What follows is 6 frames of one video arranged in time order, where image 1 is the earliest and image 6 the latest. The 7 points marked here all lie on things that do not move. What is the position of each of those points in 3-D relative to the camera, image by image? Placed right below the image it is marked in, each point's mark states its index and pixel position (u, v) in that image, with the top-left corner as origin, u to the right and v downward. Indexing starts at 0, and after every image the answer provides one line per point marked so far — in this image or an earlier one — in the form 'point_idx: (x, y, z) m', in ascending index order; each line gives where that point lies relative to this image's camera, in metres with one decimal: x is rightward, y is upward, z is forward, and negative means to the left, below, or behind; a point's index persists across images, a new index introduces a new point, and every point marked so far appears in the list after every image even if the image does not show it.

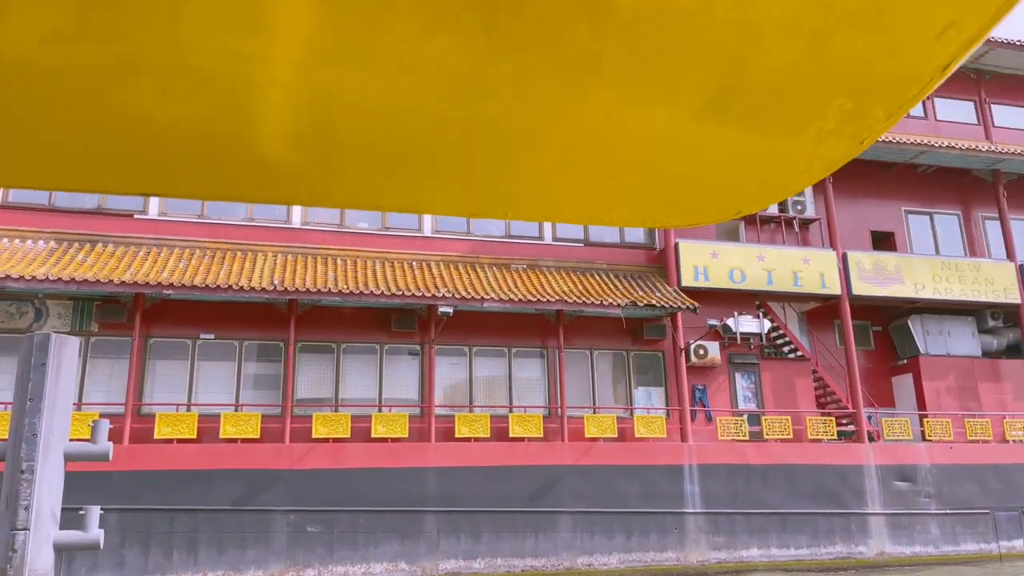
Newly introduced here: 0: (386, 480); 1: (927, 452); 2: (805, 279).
0: (-1.8, -2.8, +11.7) m
1: (+7.2, -2.8, +14.2) m
2: (+5.2, +0.2, +14.5) m
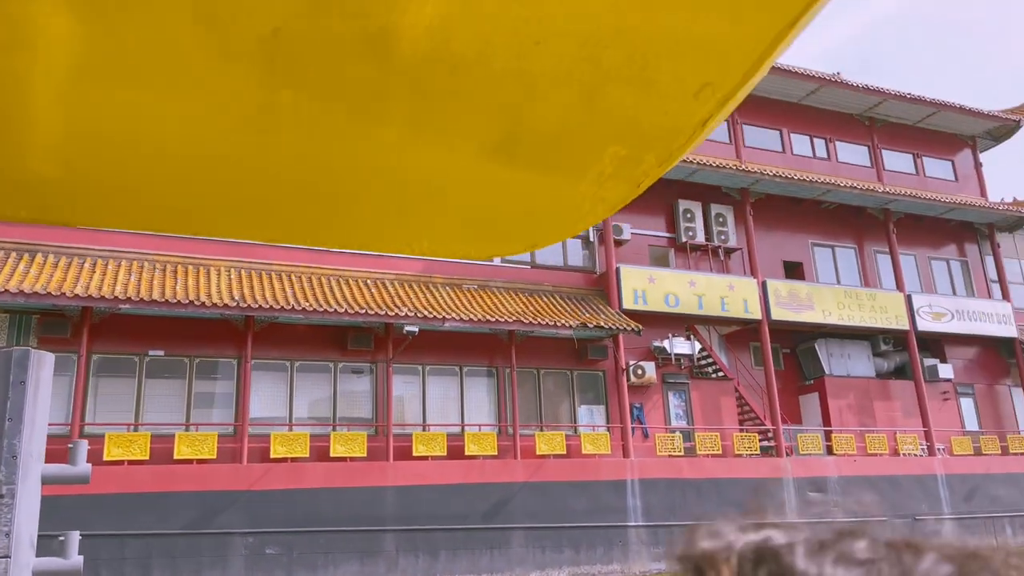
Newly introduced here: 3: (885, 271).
0: (-2.4, -3.0, +11.6) m
1: (+6.2, -3.4, +15.5) m
2: (+4.2, -0.3, +15.5) m
3: (+8.6, +0.4, +18.6) m
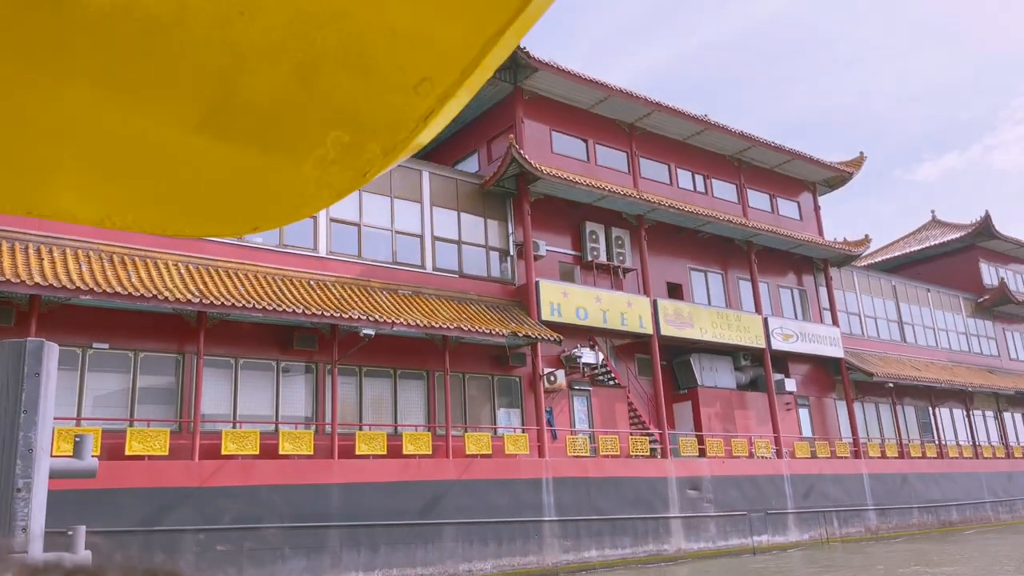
0: (-3.2, -3.0, +11.8) m
1: (+4.2, -3.8, +17.5) m
2: (+2.5, -0.6, +17.1) m
3: (+6.1, -0.2, +21.1) m
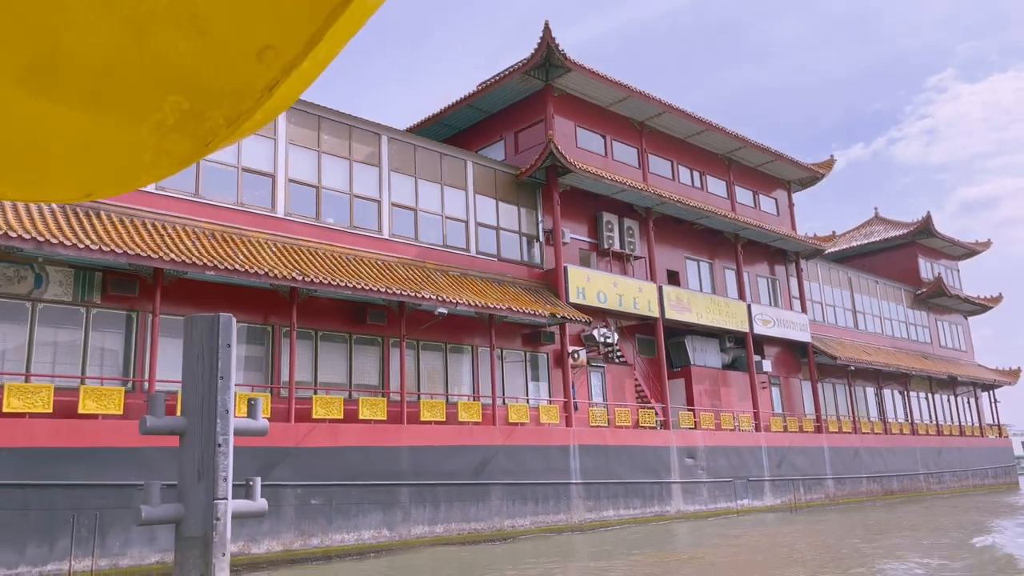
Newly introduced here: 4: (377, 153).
0: (-2.3, -2.7, +13.1) m
1: (+4.6, -3.6, +19.5) m
2: (+3.0, -0.3, +18.8) m
3: (+6.2, +0.1, +23.1) m
4: (-2.5, +2.5, +15.1) m
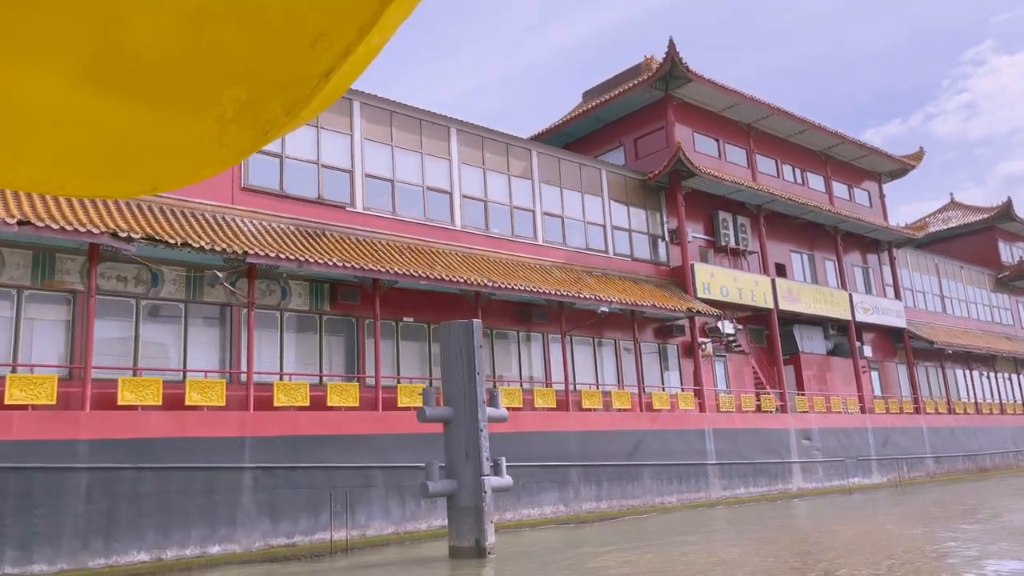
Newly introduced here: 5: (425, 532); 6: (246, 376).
0: (+0.6, -2.8, +14.7) m
1: (+7.8, -3.4, +20.8) m
2: (+6.1, -0.2, +20.2) m
3: (+9.5, +0.4, +24.3) m
4: (+0.4, +2.5, +16.7) m
5: (-1.3, -3.8, +12.5) m
6: (-3.7, -1.2, +11.4) m
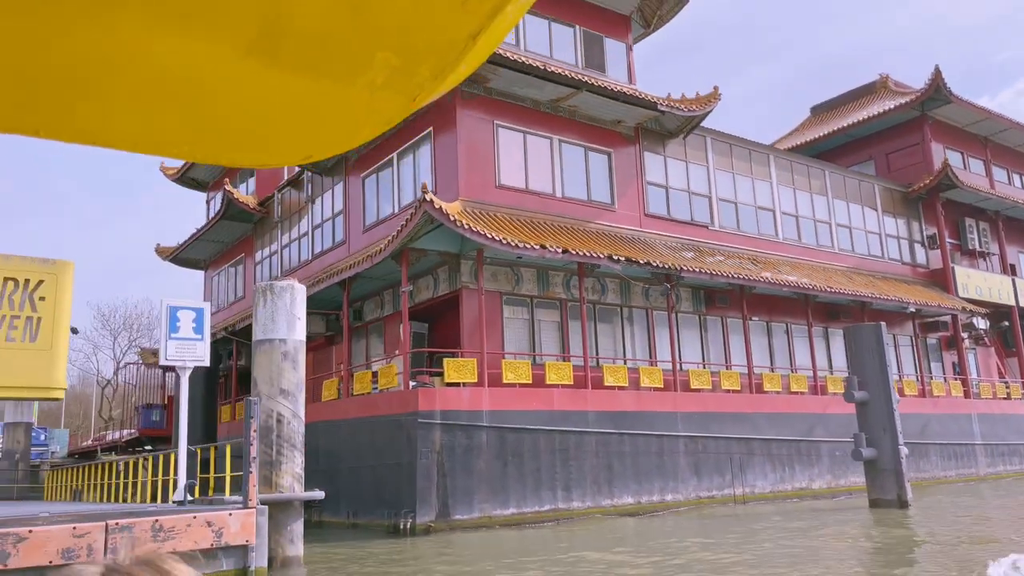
0: (+7.5, -2.8, +17.4) m
1: (+15.2, -3.3, +22.7) m
2: (+13.4, -0.2, +22.3) m
3: (+17.2, +0.5, +26.0) m
4: (+7.4, +2.5, +19.3) m
5: (+5.3, -3.9, +15.4) m
6: (+2.9, -1.4, +14.5) m
